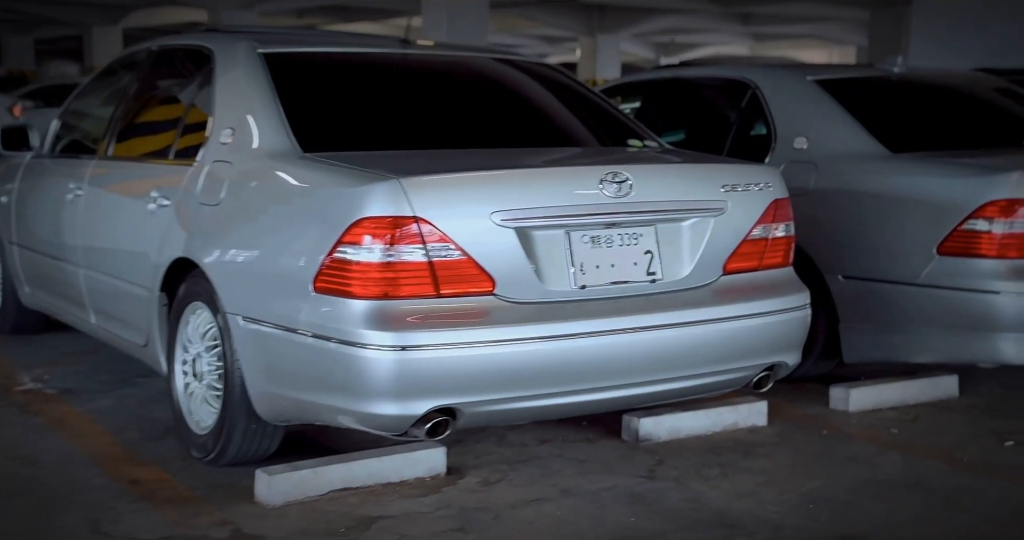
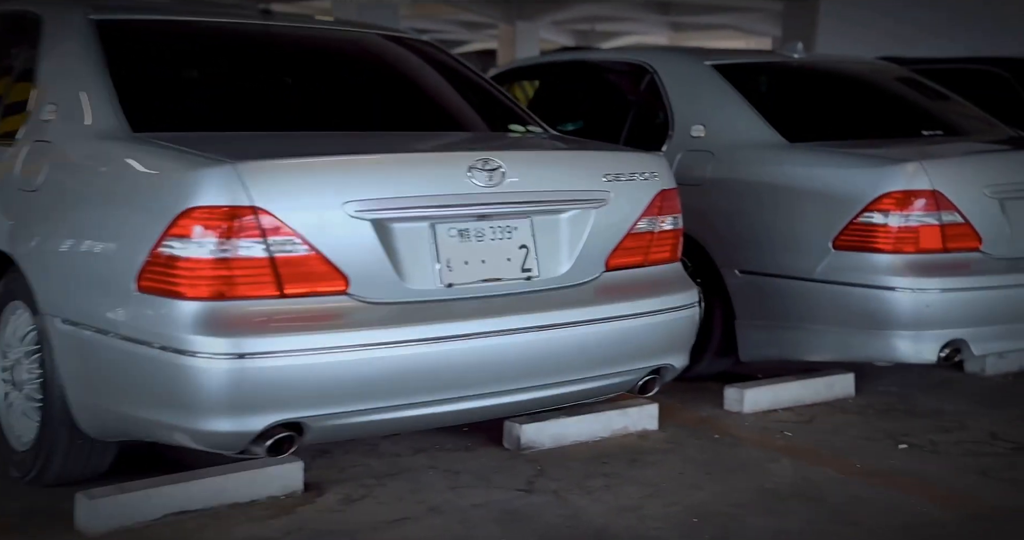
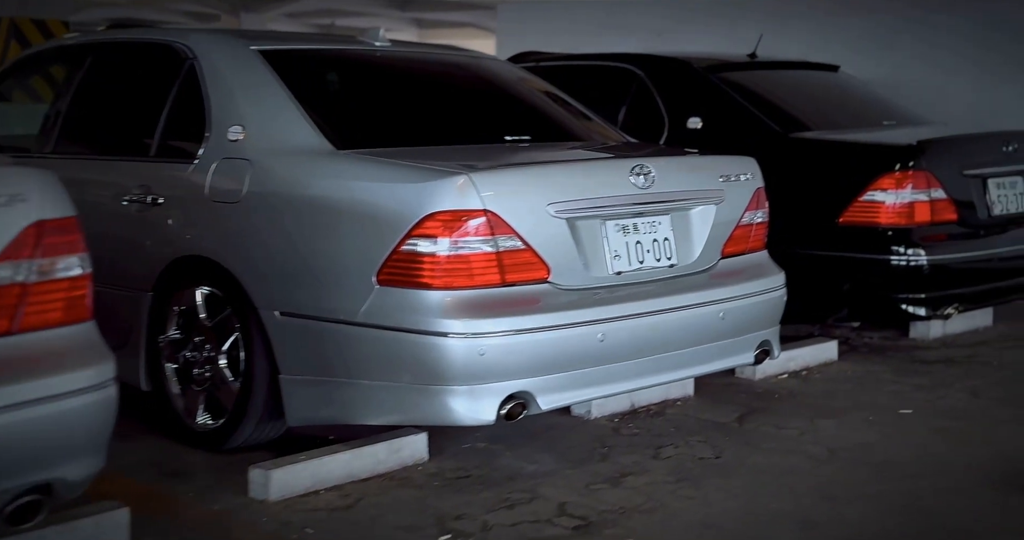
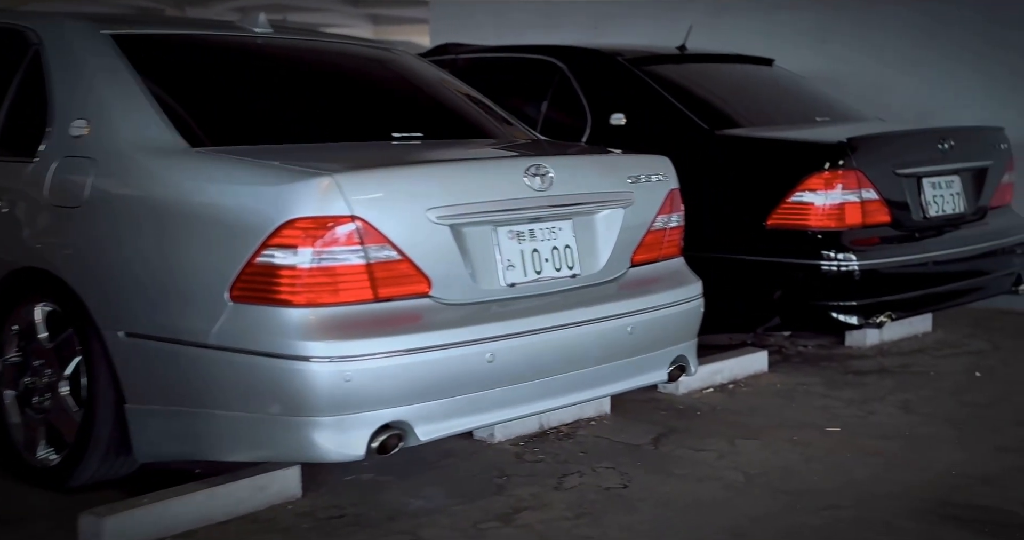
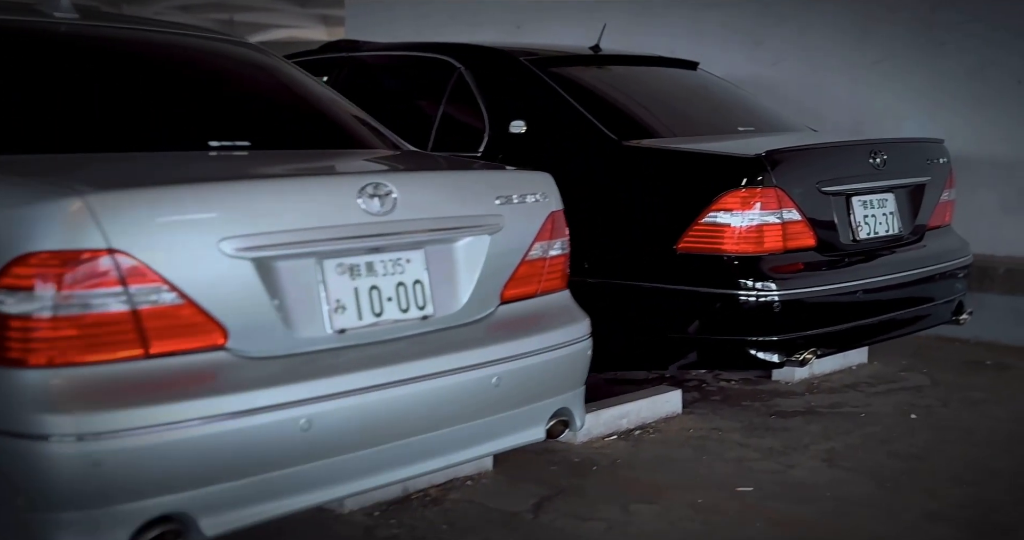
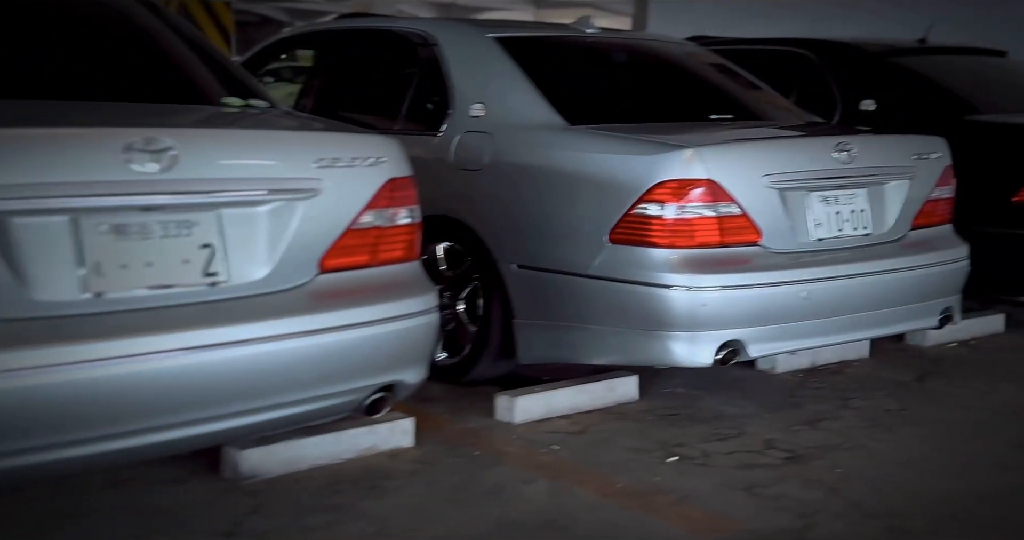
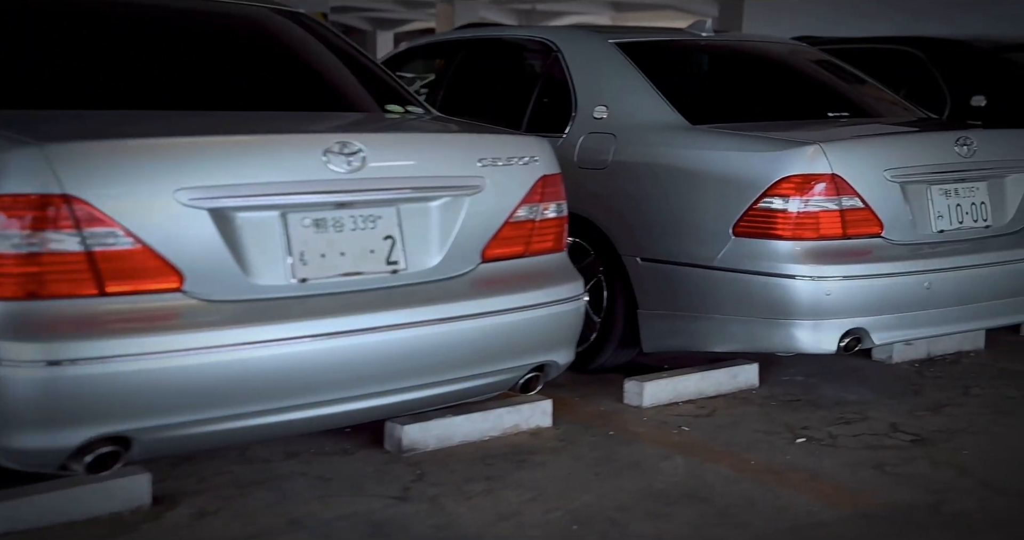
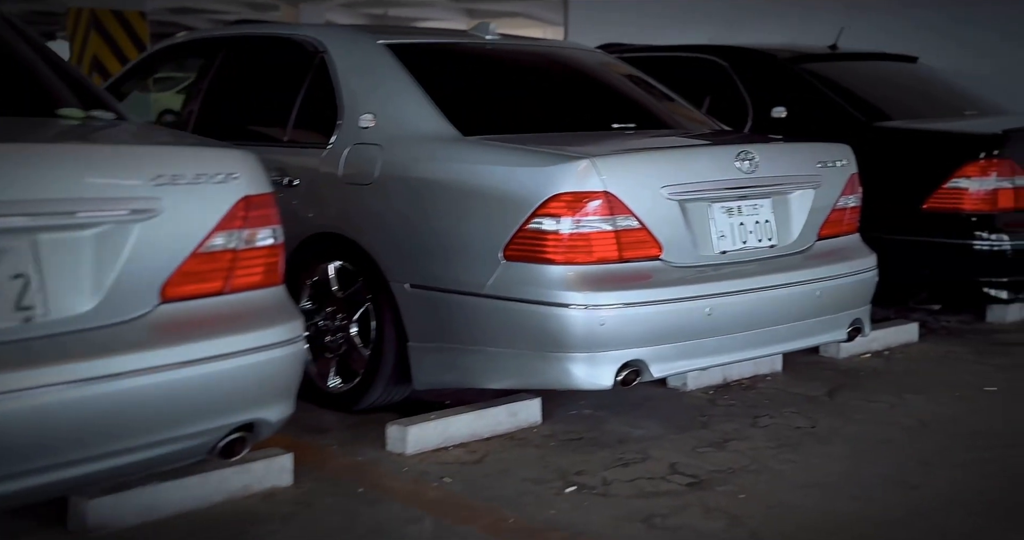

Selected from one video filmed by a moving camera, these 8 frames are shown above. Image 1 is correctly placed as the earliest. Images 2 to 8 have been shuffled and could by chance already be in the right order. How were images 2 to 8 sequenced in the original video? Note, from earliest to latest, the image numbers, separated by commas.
2, 7, 6, 8, 3, 4, 5
